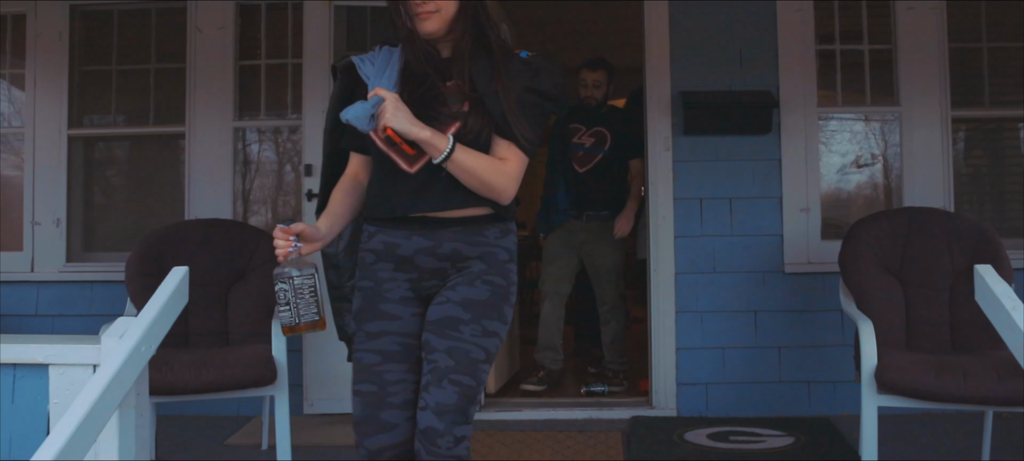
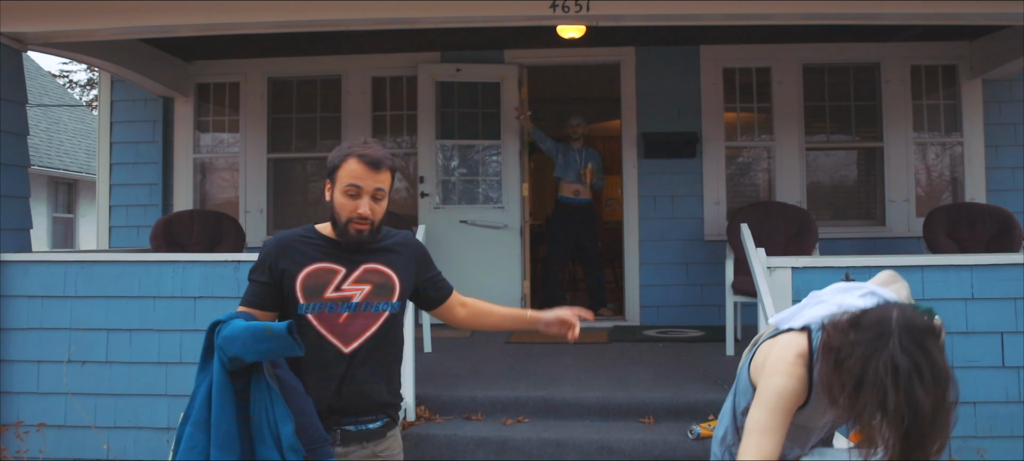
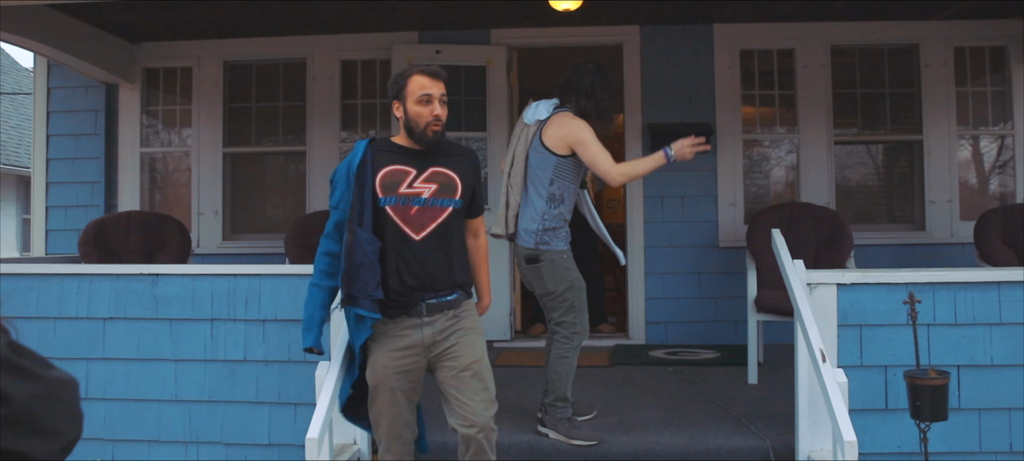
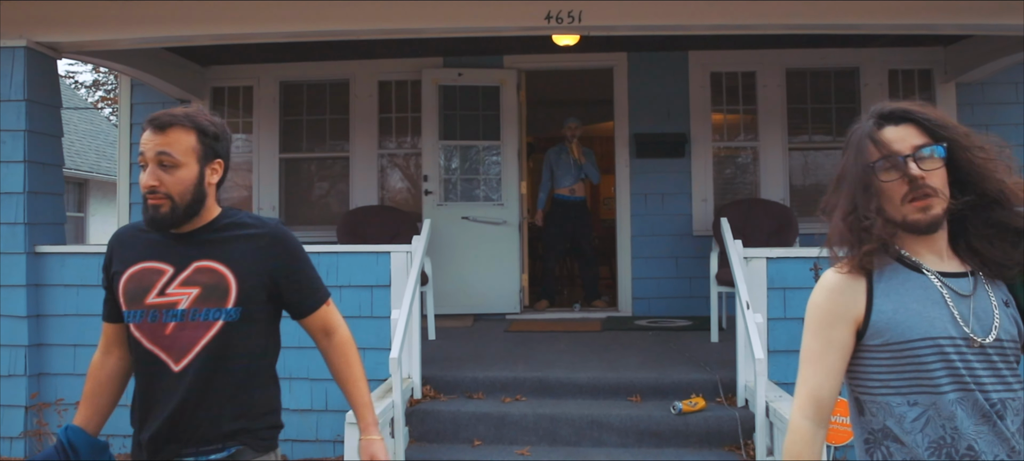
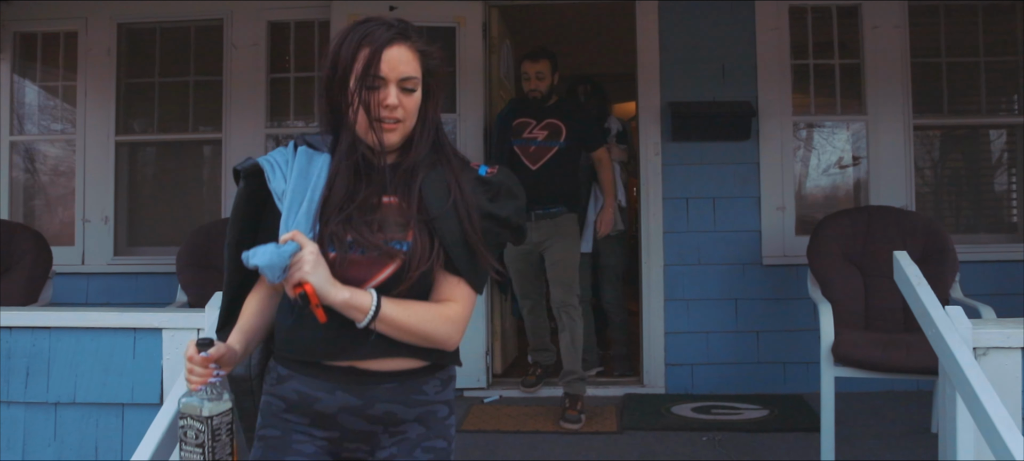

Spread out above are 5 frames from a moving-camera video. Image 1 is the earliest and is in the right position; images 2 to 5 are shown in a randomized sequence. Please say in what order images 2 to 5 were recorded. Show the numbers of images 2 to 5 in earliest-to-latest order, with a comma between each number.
5, 3, 2, 4
